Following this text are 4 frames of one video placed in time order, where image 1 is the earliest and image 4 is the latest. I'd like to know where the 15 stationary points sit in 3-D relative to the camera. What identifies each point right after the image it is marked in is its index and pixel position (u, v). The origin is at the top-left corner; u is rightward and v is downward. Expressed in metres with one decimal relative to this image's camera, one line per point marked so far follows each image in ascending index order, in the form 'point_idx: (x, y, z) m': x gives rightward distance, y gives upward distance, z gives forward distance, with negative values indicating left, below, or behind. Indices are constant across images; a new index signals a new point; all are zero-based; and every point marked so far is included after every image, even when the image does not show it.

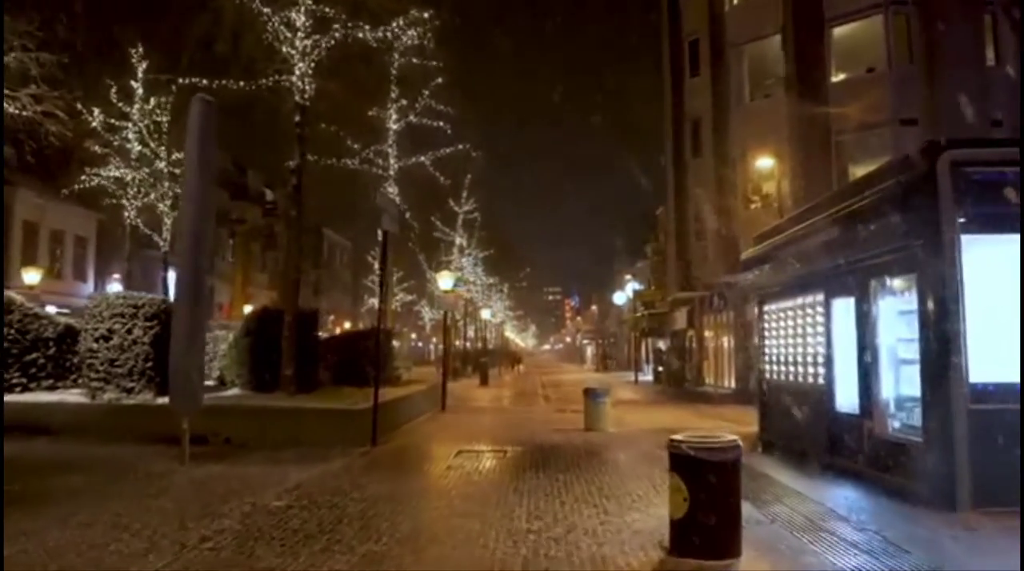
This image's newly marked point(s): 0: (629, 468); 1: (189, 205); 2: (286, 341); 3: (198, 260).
0: (+1.6, -2.6, +13.5) m
1: (-4.5, +1.1, +13.4) m
2: (-4.5, -1.1, +19.3) m
3: (-4.3, +0.4, +13.4) m
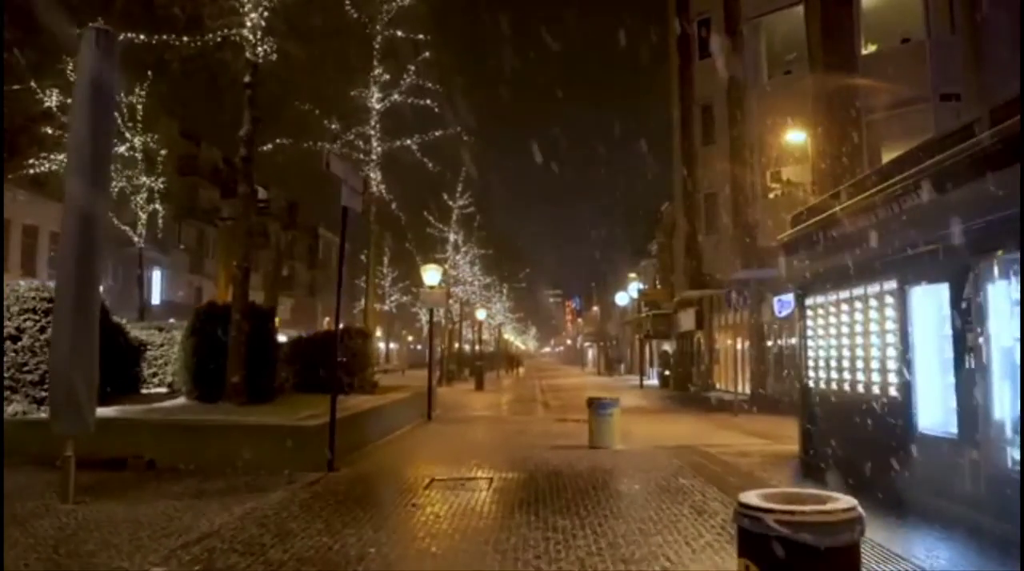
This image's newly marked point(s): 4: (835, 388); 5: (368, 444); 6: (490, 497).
0: (+1.5, -2.4, +10.4) m
1: (-4.6, +1.3, +10.3) m
2: (-4.7, -1.0, +16.3) m
3: (-4.5, +0.5, +10.3) m
4: (+4.4, -1.4, +13.4) m
5: (-2.6, -2.8, +17.2) m
6: (-0.3, -2.5, +11.4) m
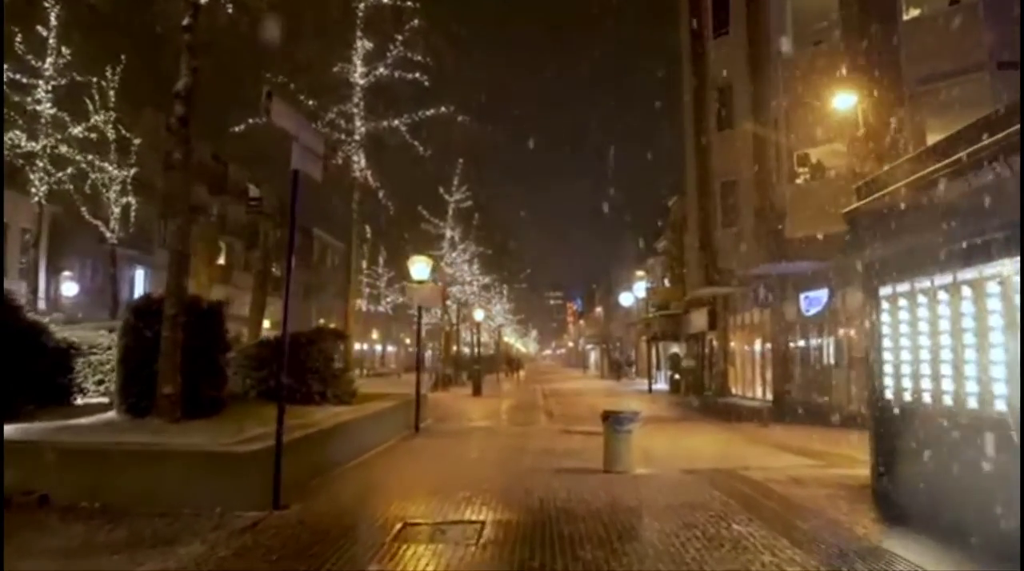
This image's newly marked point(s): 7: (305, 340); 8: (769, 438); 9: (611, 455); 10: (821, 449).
0: (+1.4, -2.2, +7.3) m
1: (-4.7, +1.4, +7.3) m
2: (-4.7, -0.8, +13.2) m
3: (-4.5, +0.7, +7.3) m
4: (+4.4, -1.2, +10.3) m
5: (-2.6, -2.7, +14.2) m
6: (-0.3, -2.3, +8.4) m
7: (-4.0, -1.1, +18.8) m
8: (+5.2, -3.1, +19.8) m
9: (+1.4, -2.4, +14.1) m
10: (+5.3, -2.8, +16.6) m
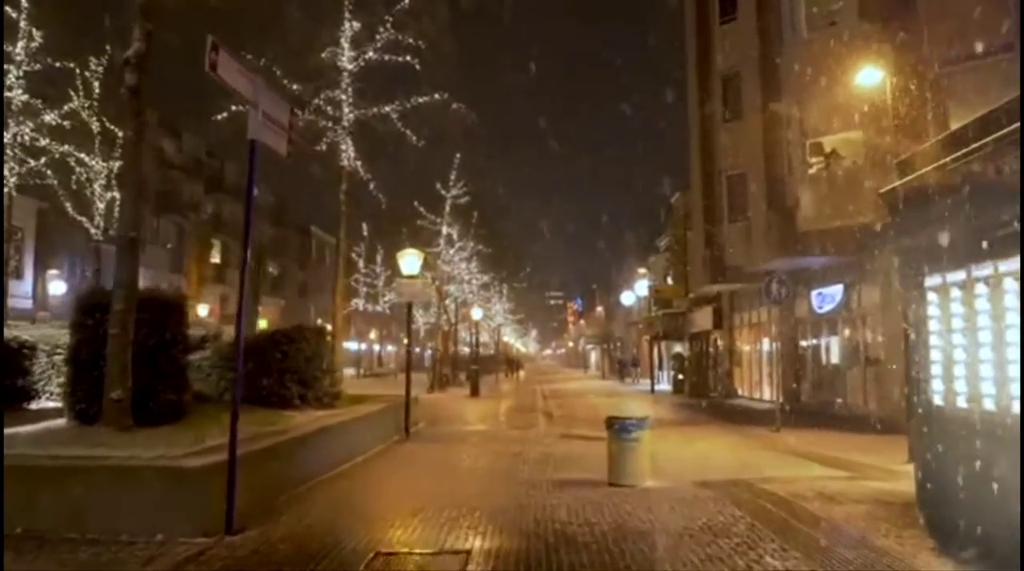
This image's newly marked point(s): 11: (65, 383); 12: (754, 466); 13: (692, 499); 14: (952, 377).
0: (+1.4, -2.1, +5.8) m
1: (-4.7, +1.5, +5.8) m
2: (-4.8, -0.7, +11.7) m
3: (-4.6, +0.8, +5.8) m
4: (+4.3, -1.1, +8.8) m
5: (-2.7, -2.6, +12.7) m
6: (-0.4, -2.2, +6.9) m
7: (-4.1, -1.0, +17.3) m
8: (+5.1, -3.0, +18.4) m
9: (+1.4, -2.3, +12.6) m
10: (+5.2, -2.7, +15.1) m
11: (-5.8, -1.2, +12.5) m
12: (+3.7, -2.7, +14.6) m
13: (+2.1, -2.5, +11.3) m
14: (+4.3, -0.9, +9.7) m
